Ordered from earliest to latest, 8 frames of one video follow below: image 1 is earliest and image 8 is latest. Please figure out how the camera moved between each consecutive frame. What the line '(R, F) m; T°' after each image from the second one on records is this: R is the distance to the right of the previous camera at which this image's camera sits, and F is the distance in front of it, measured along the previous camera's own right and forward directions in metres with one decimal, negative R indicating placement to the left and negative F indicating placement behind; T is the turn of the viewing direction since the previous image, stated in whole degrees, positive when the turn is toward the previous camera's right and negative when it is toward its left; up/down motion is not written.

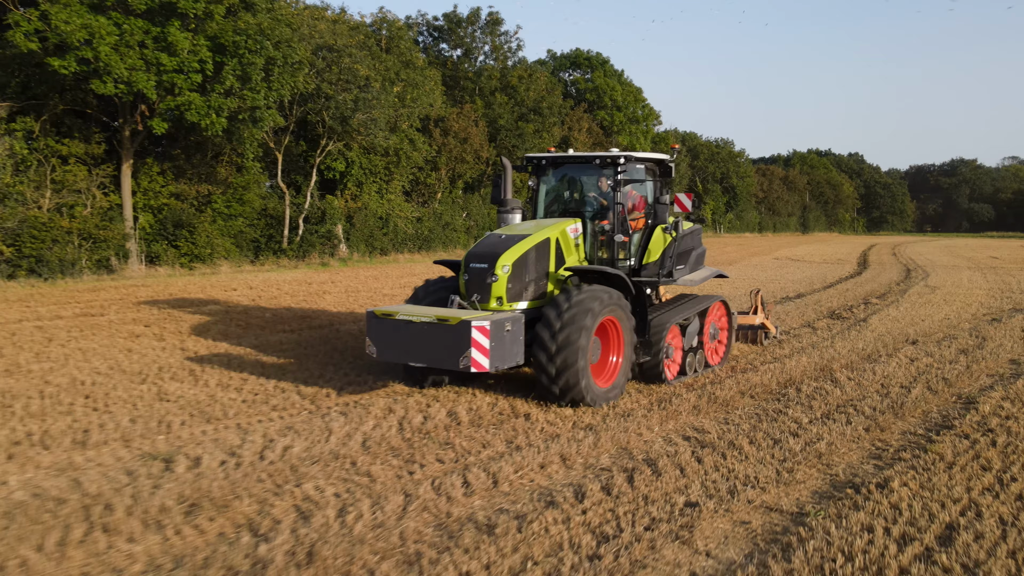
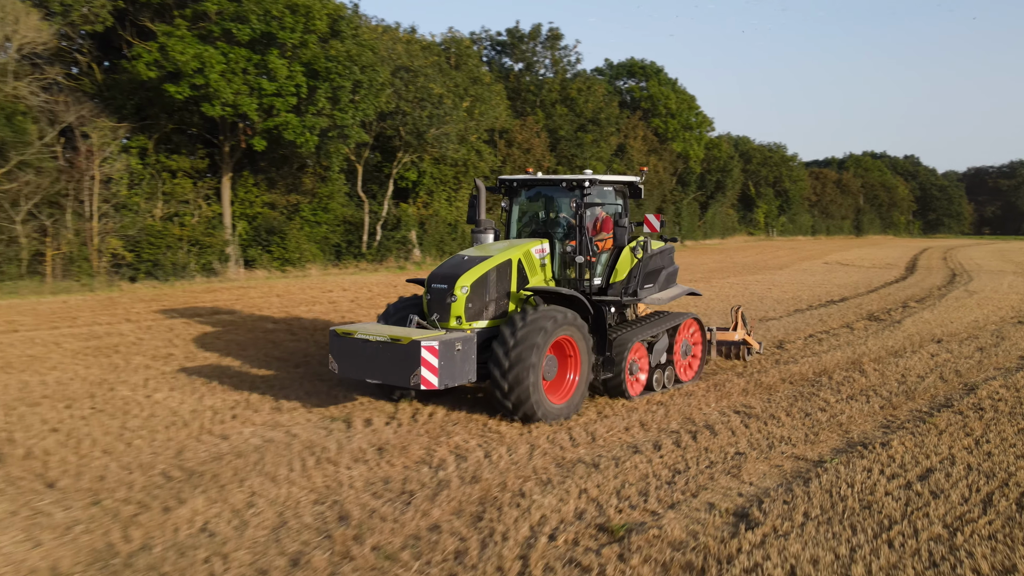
(-0.3, -1.6) m; -3°
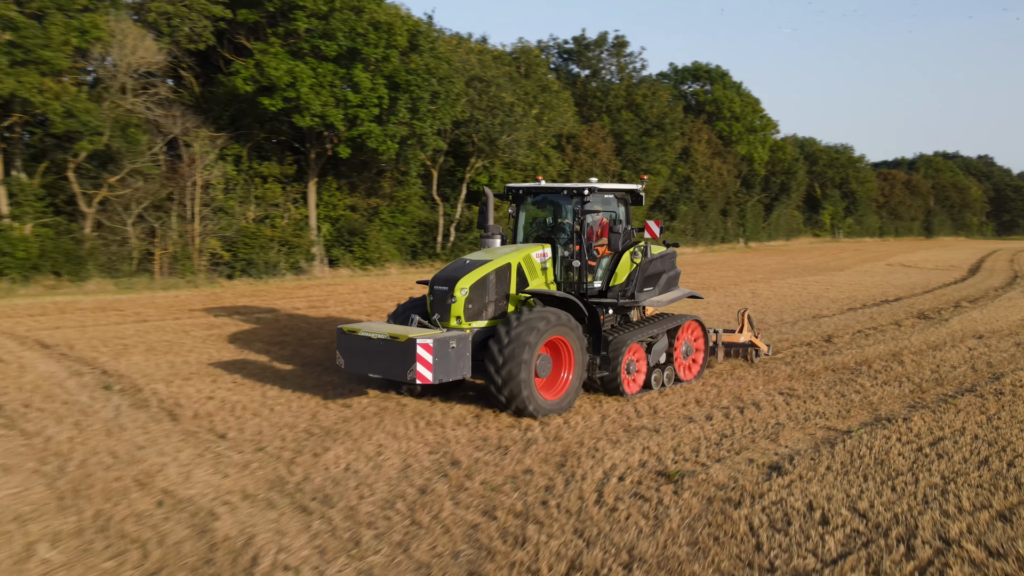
(-0.1, -1.2) m; -4°
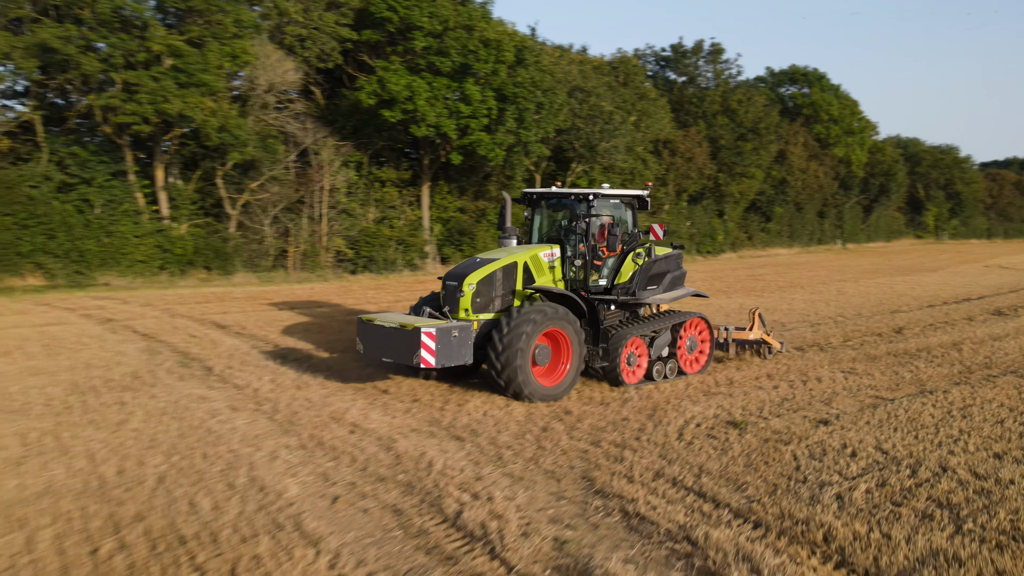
(0.0, -1.6) m; -6°
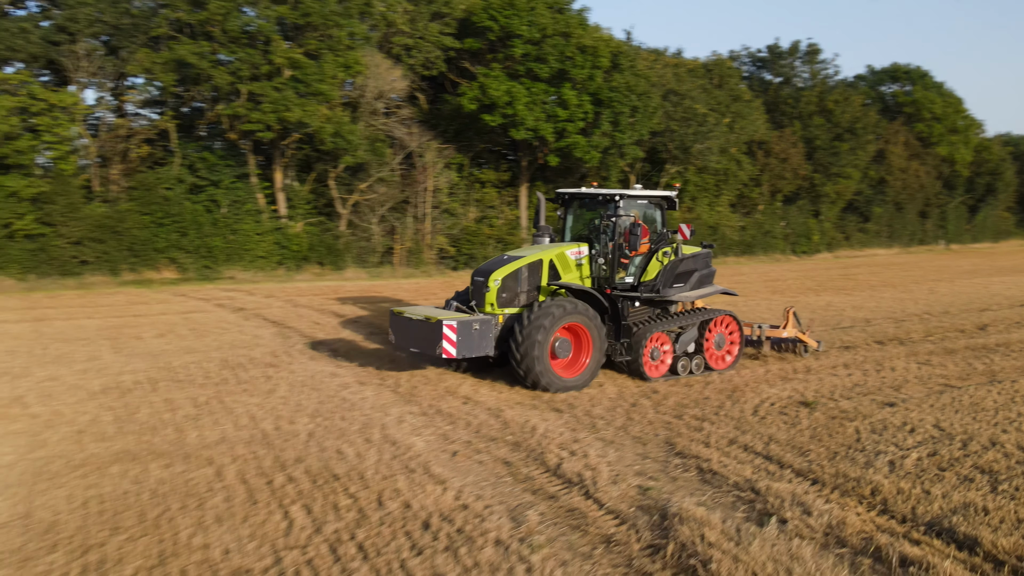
(0.0, -0.9) m; -5°
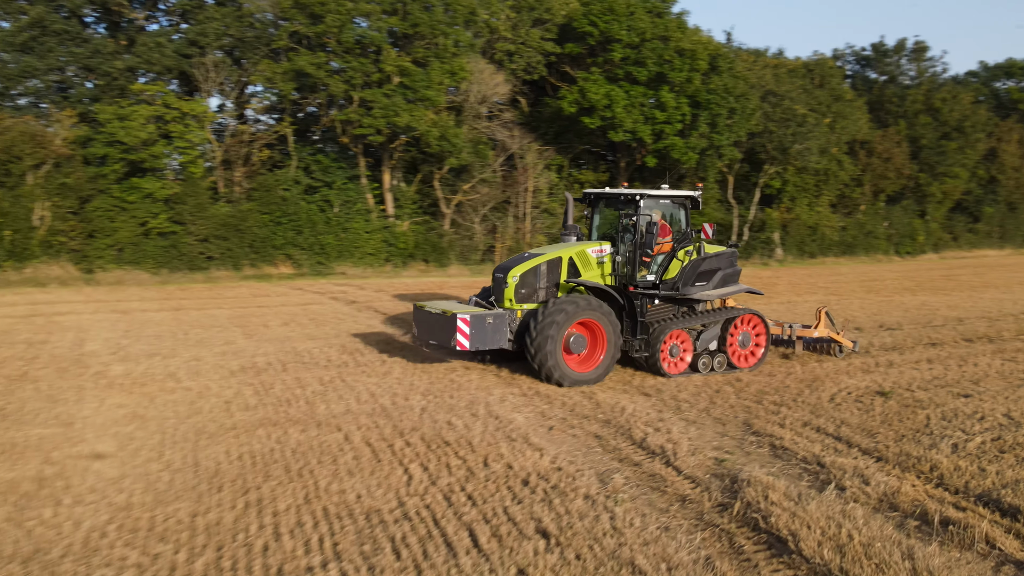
(+0.1, -0.7) m; -6°
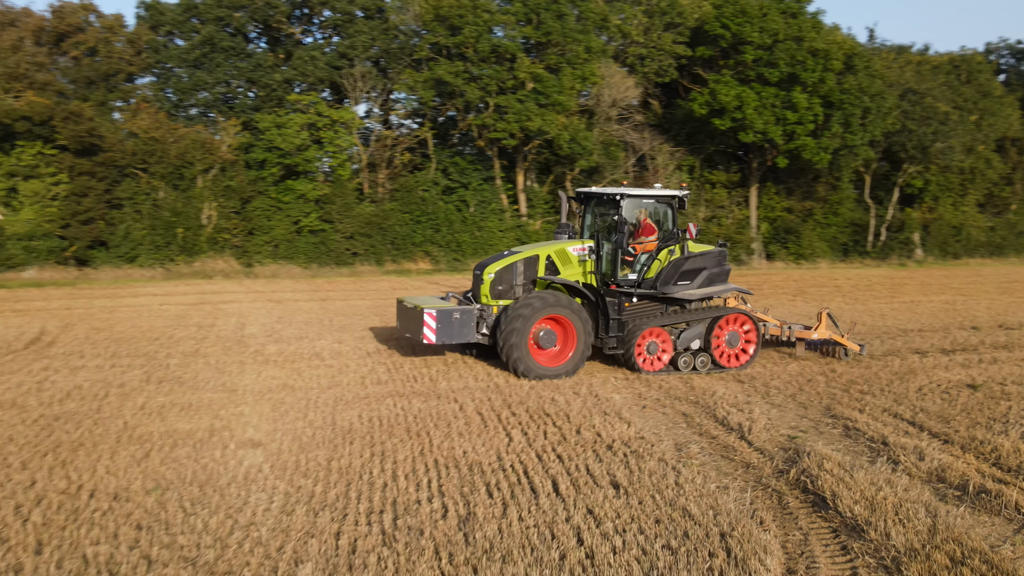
(+0.3, -0.8) m; -8°
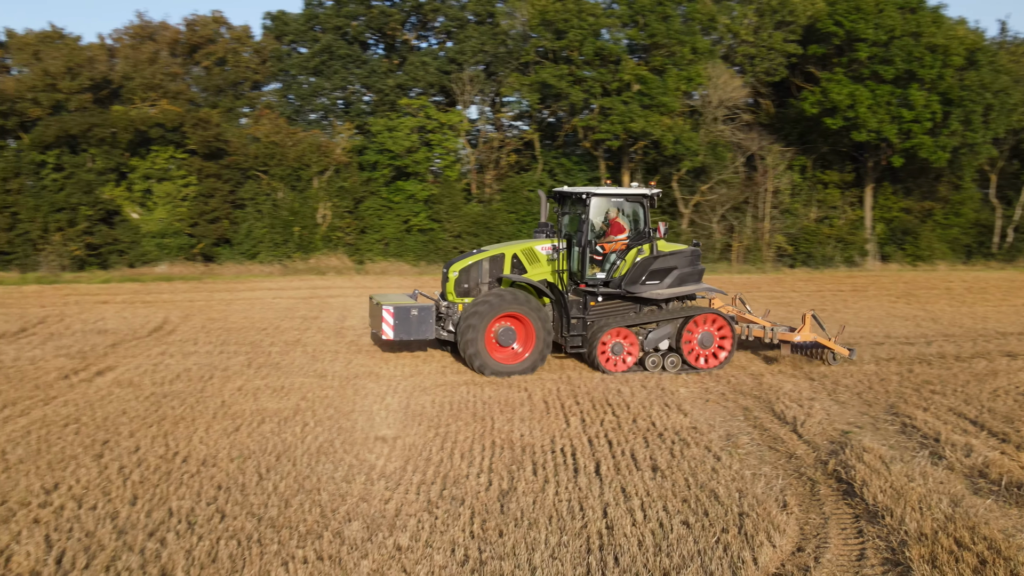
(+0.4, -0.4) m; -7°
